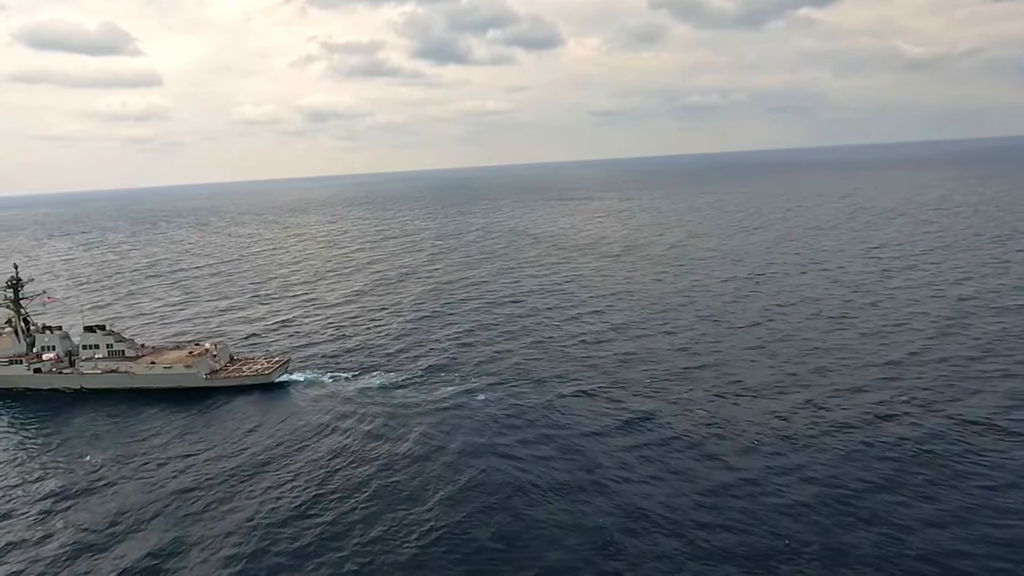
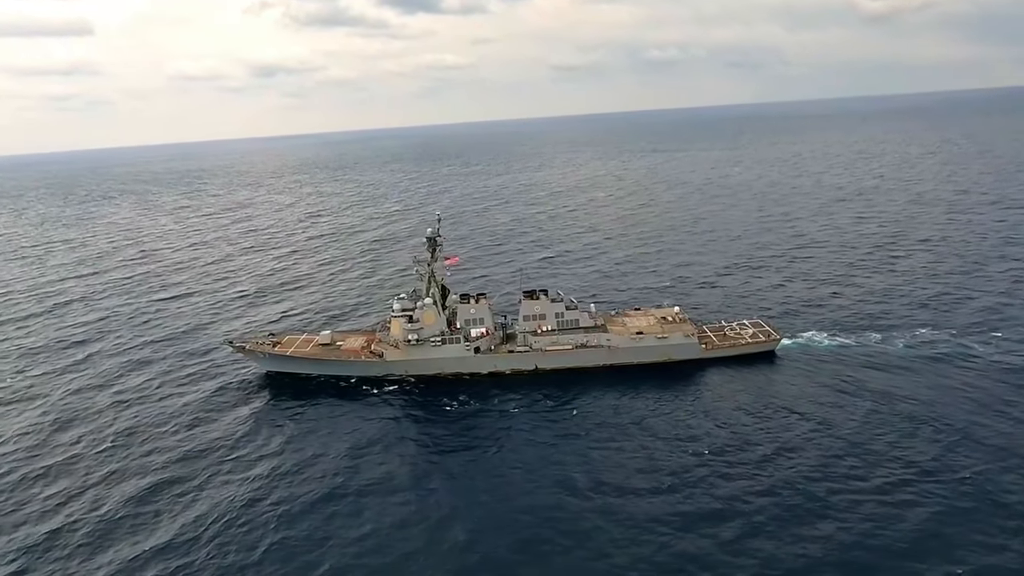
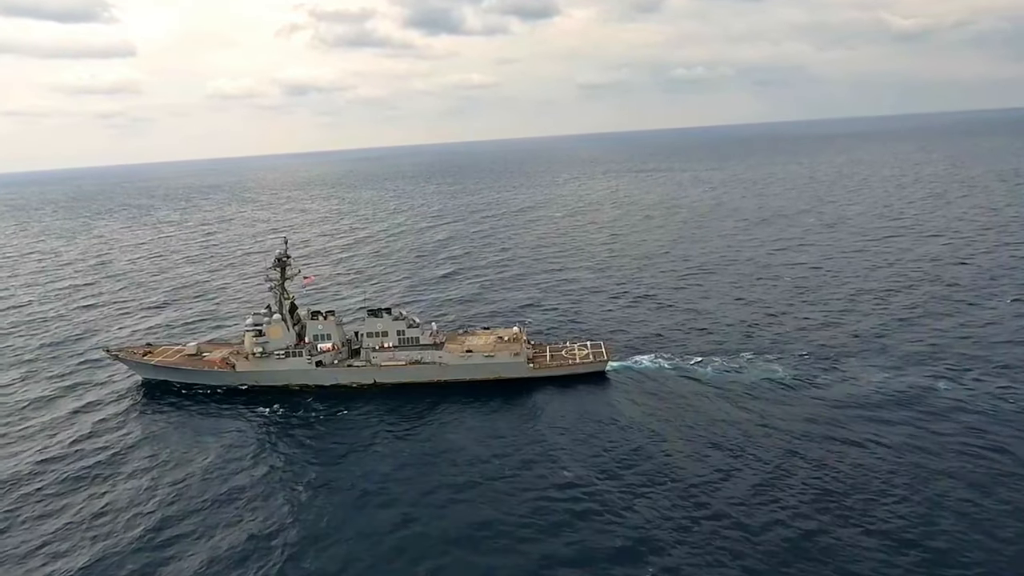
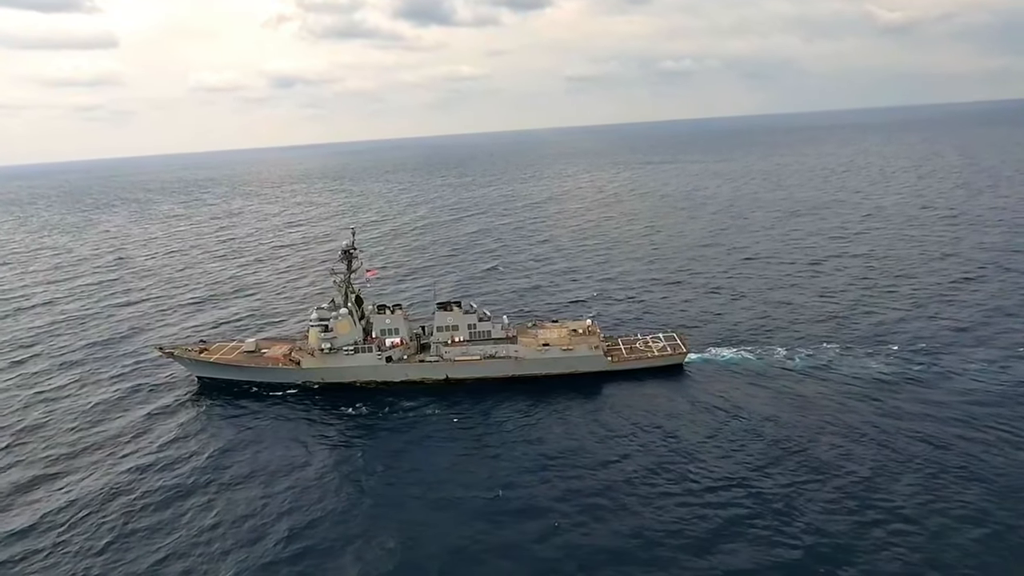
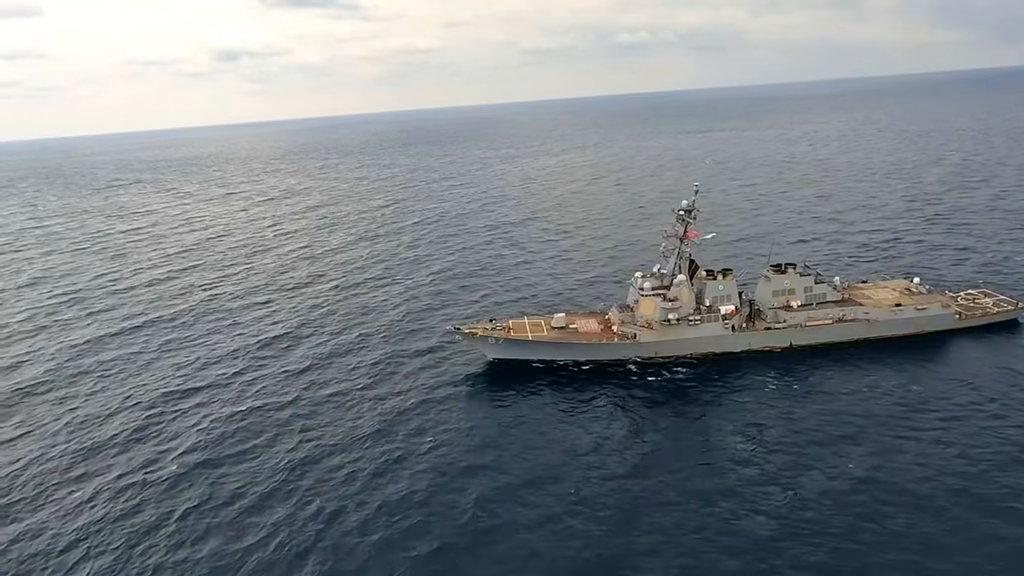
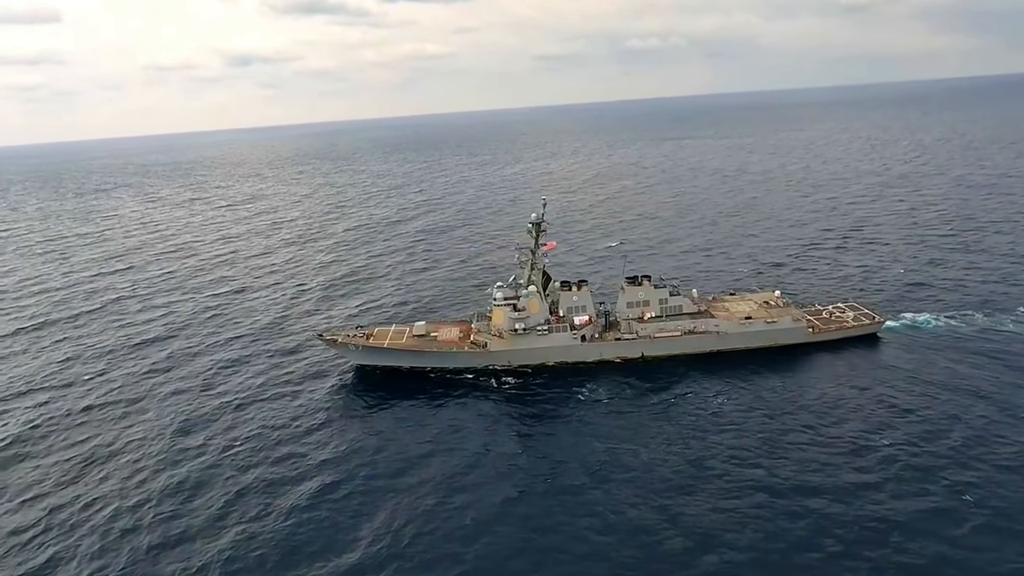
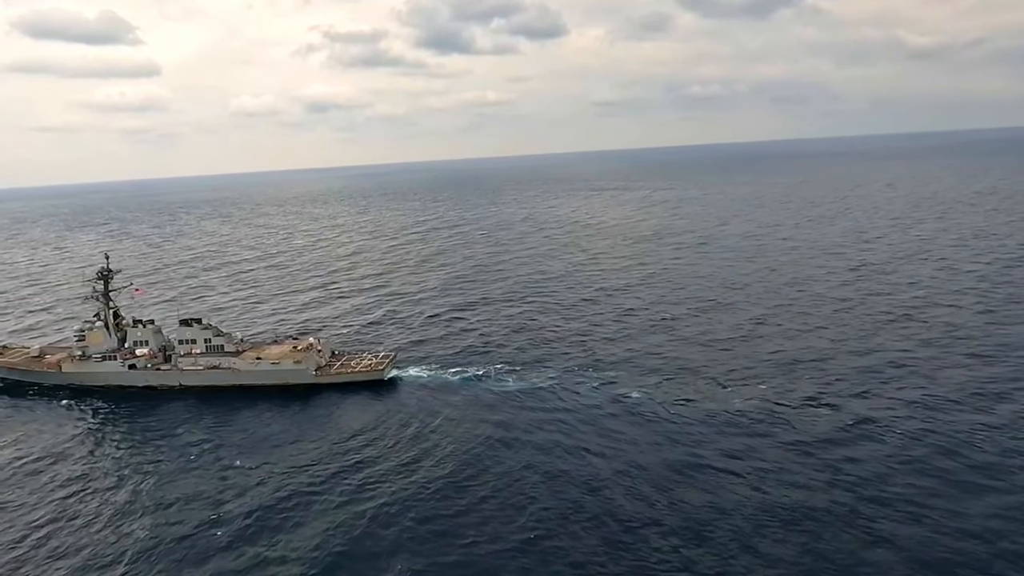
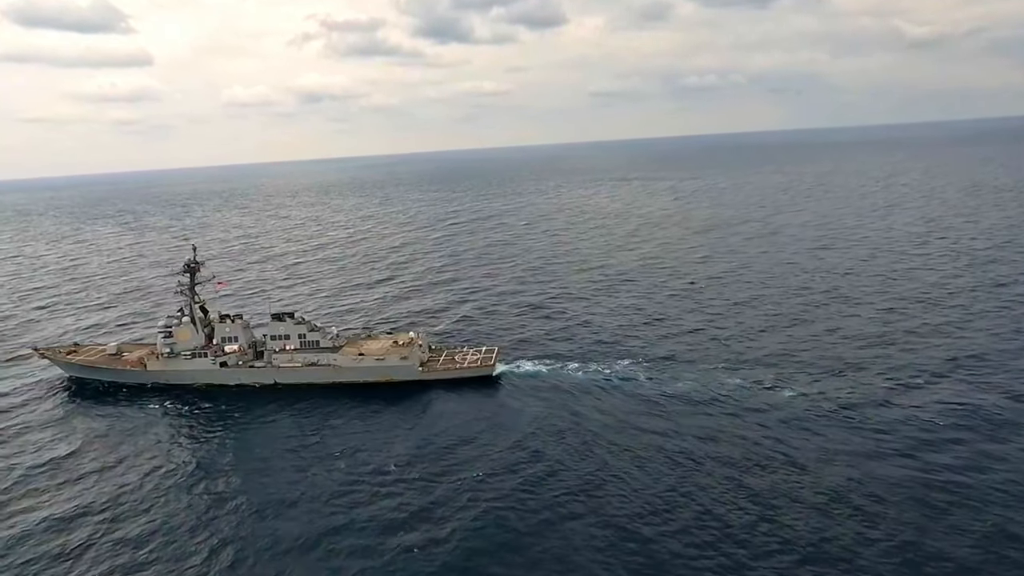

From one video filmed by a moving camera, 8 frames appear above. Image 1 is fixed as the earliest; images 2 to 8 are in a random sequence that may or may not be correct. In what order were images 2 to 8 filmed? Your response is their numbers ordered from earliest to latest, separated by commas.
7, 8, 3, 4, 2, 6, 5
